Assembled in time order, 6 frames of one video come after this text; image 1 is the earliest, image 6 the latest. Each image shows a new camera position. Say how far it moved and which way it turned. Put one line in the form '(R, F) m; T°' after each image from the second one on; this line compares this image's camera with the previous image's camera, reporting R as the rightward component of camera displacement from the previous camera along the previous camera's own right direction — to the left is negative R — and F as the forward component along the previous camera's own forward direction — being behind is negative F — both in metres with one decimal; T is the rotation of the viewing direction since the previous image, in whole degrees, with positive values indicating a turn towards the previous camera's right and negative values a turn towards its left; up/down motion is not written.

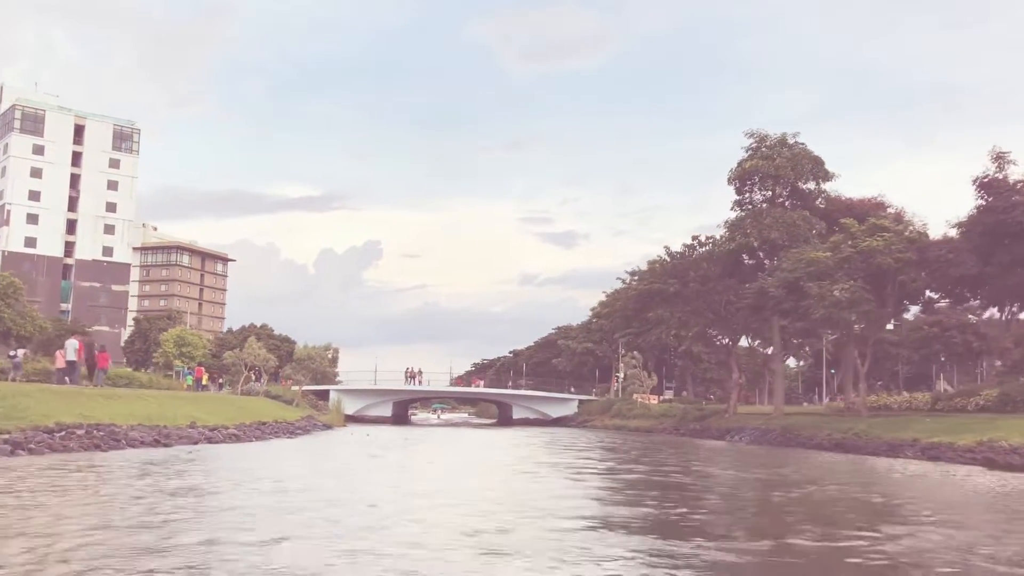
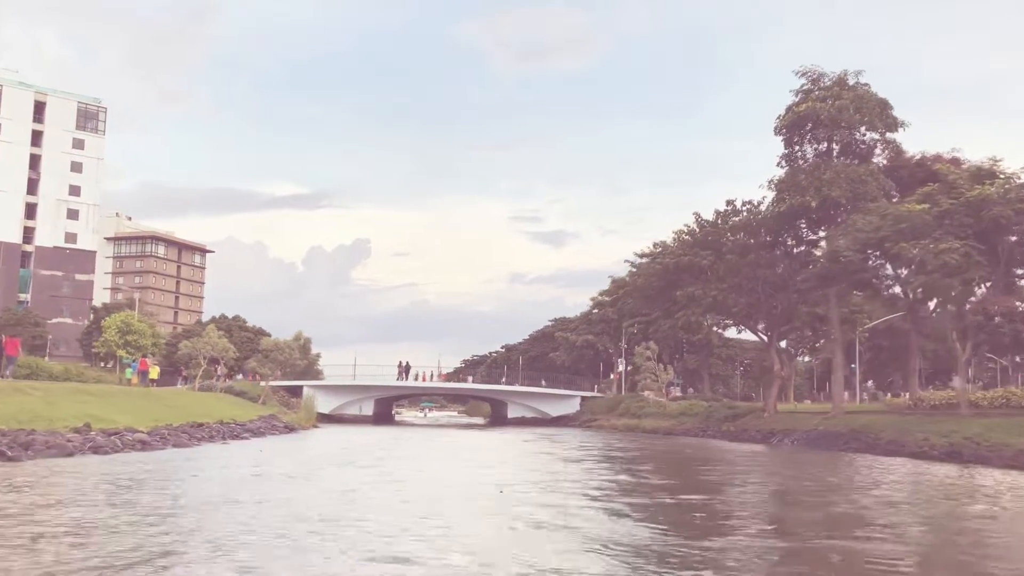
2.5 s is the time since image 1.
(-0.6, +10.1) m; +1°
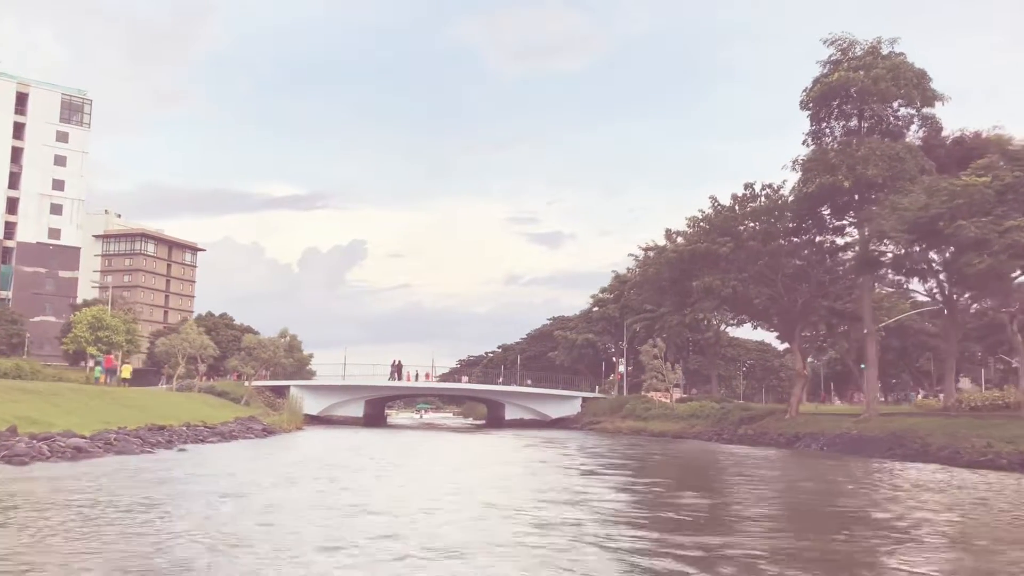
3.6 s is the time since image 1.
(-0.2, +4.3) m; 0°
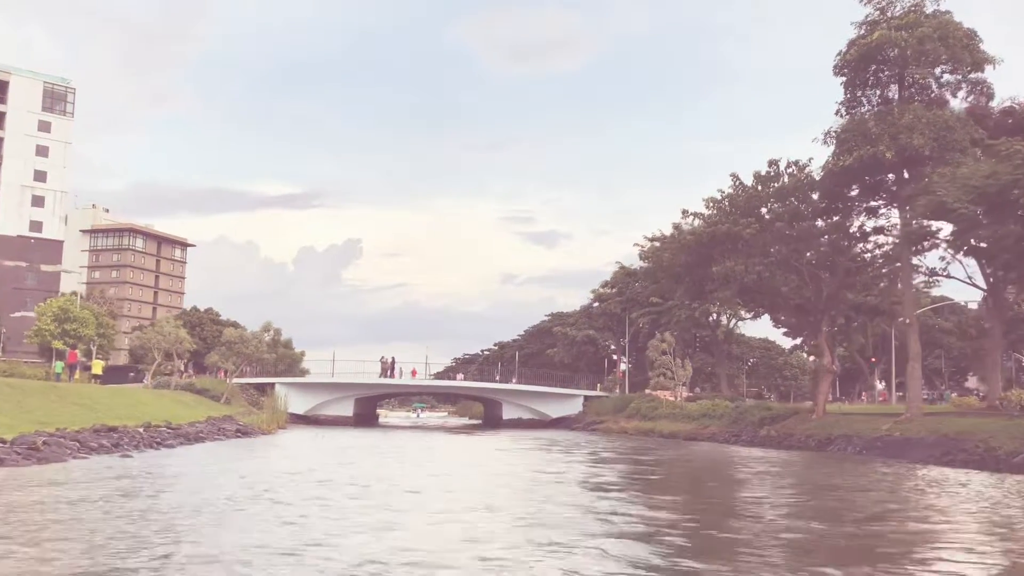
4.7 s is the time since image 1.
(-0.3, +4.4) m; 0°
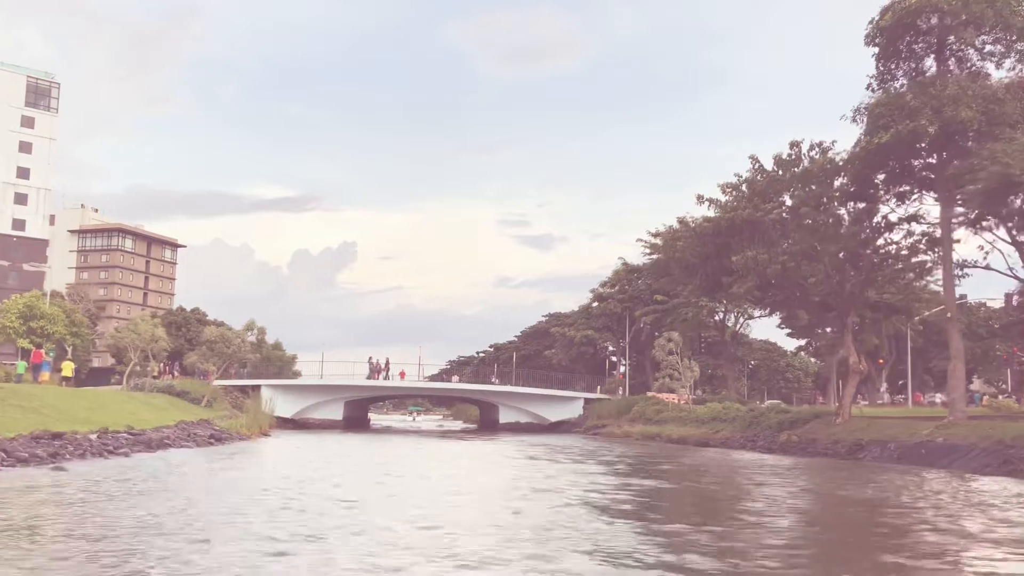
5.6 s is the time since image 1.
(-0.2, +3.6) m; 0°
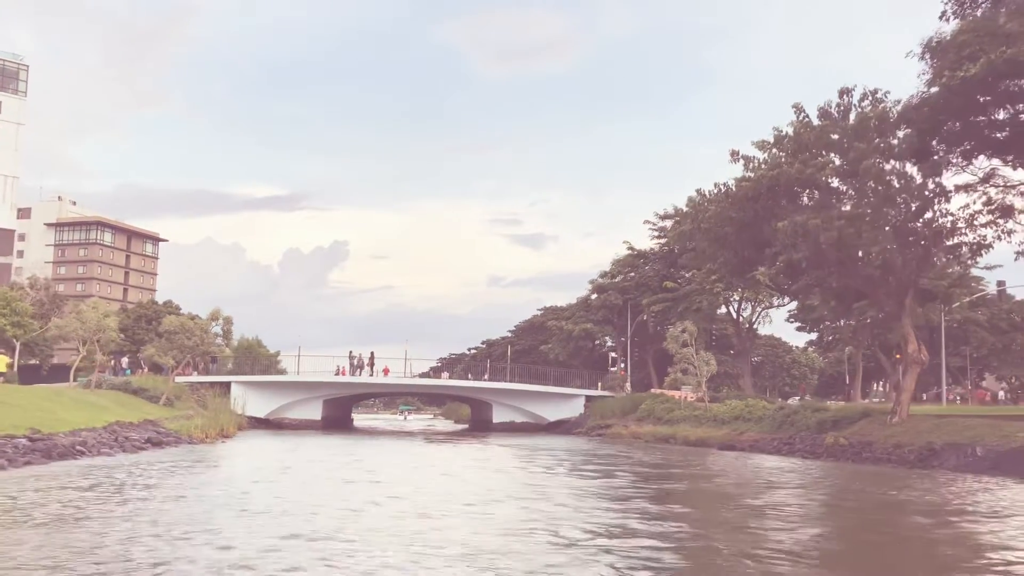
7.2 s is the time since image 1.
(-0.2, +6.5) m; +1°
